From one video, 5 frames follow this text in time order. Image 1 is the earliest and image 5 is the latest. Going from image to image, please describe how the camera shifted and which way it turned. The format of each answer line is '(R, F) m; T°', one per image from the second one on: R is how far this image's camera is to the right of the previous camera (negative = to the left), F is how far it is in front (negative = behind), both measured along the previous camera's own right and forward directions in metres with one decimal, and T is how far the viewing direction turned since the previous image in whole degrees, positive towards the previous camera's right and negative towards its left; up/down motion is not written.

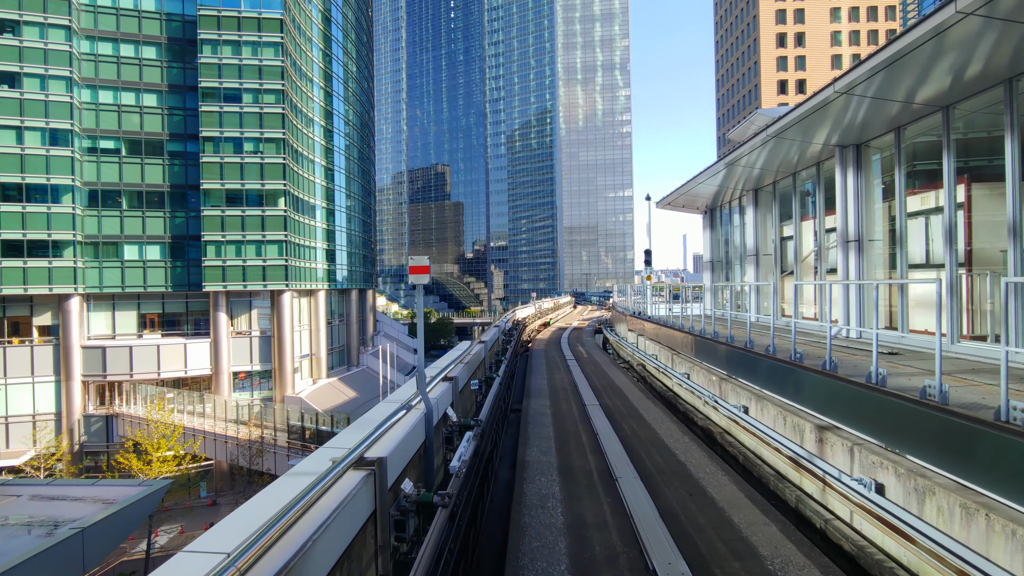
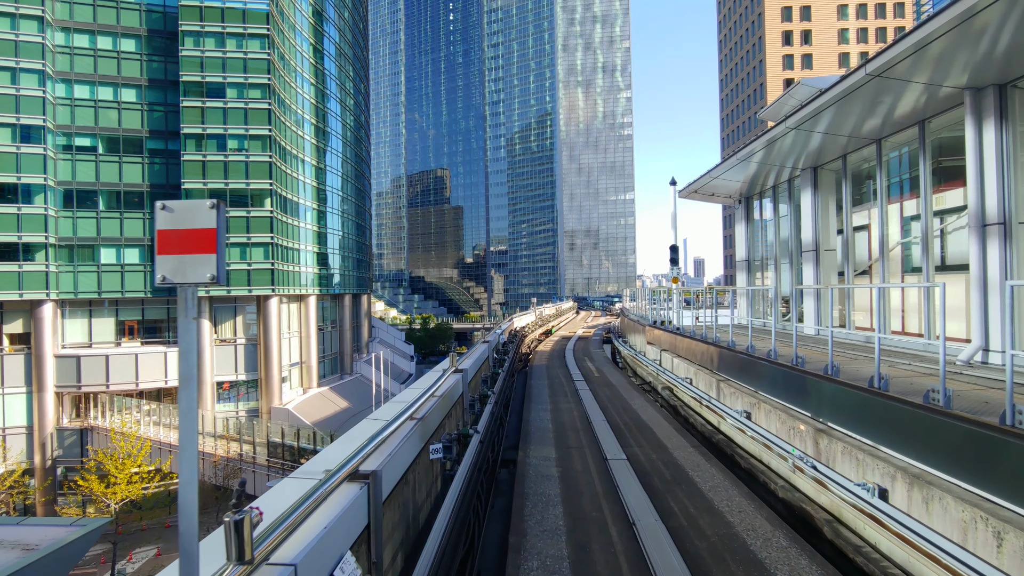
(+0.1, +1.4) m; 0°
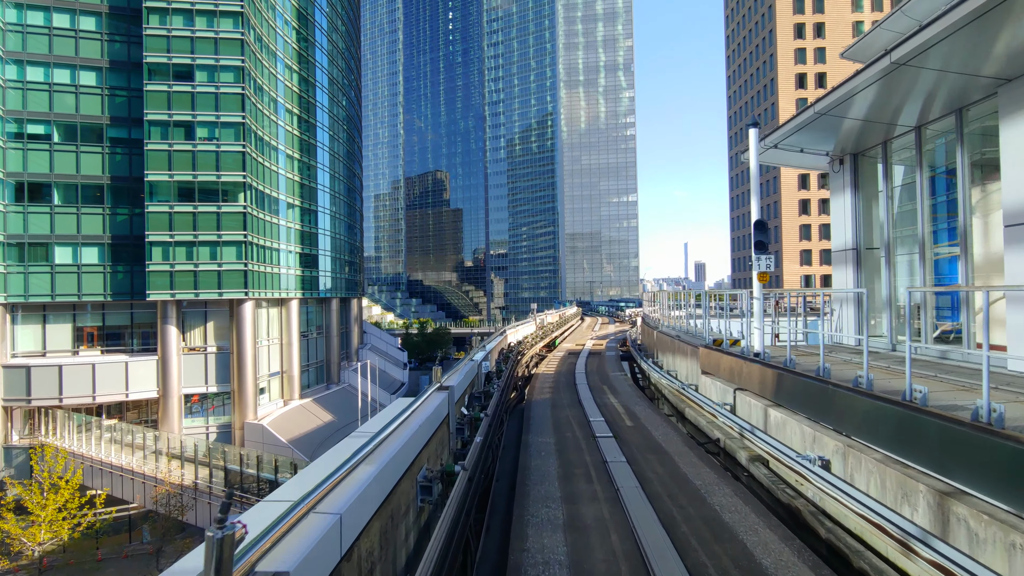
(+0.1, +2.3) m; 0°
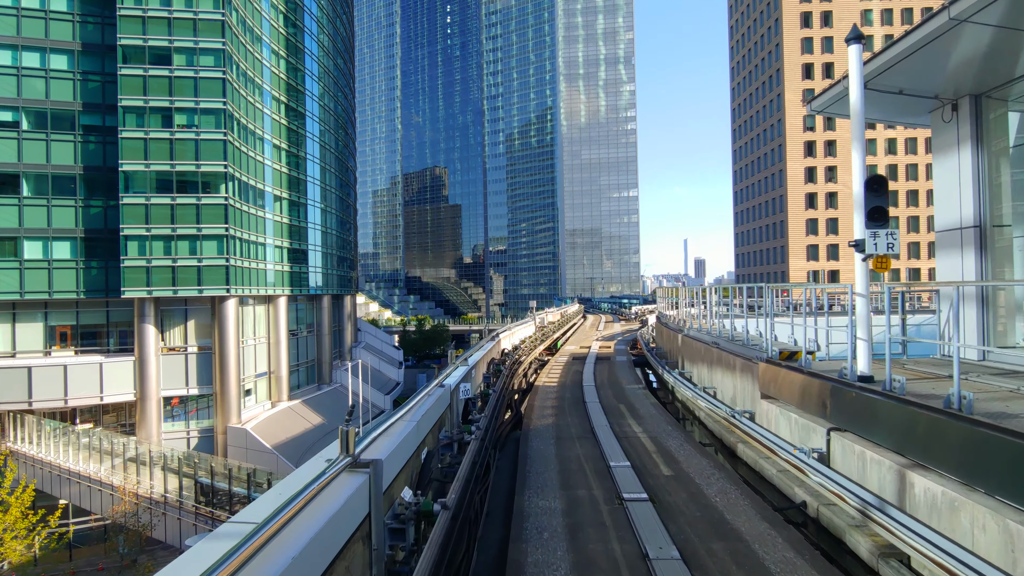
(+0.1, +1.3) m; 0°
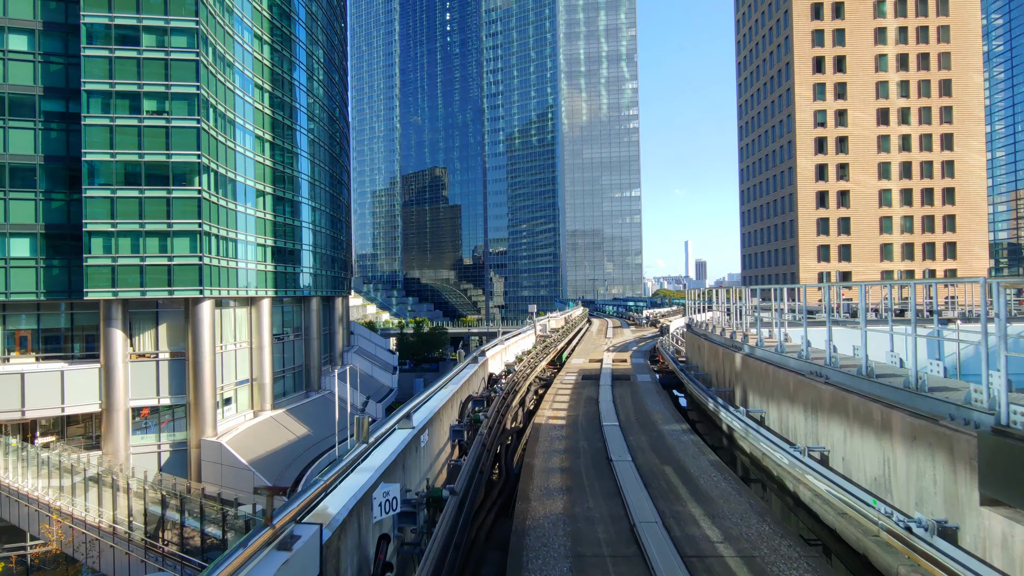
(+0.1, +1.7) m; 0°
